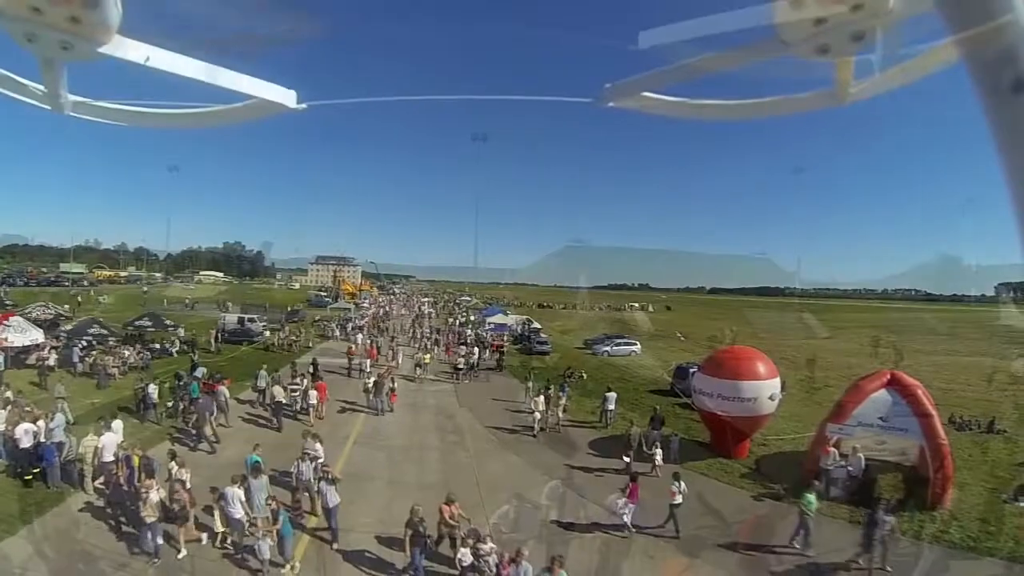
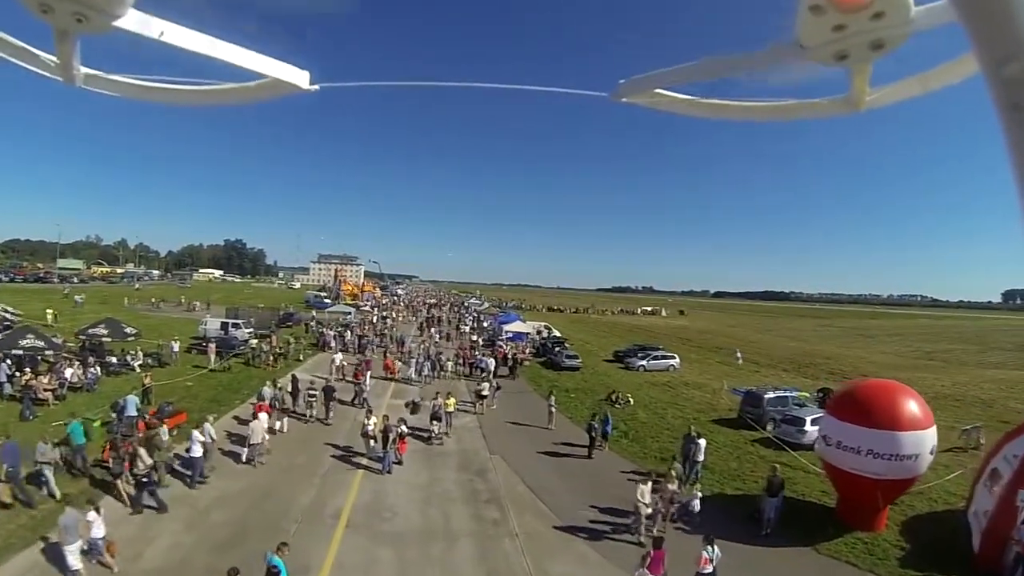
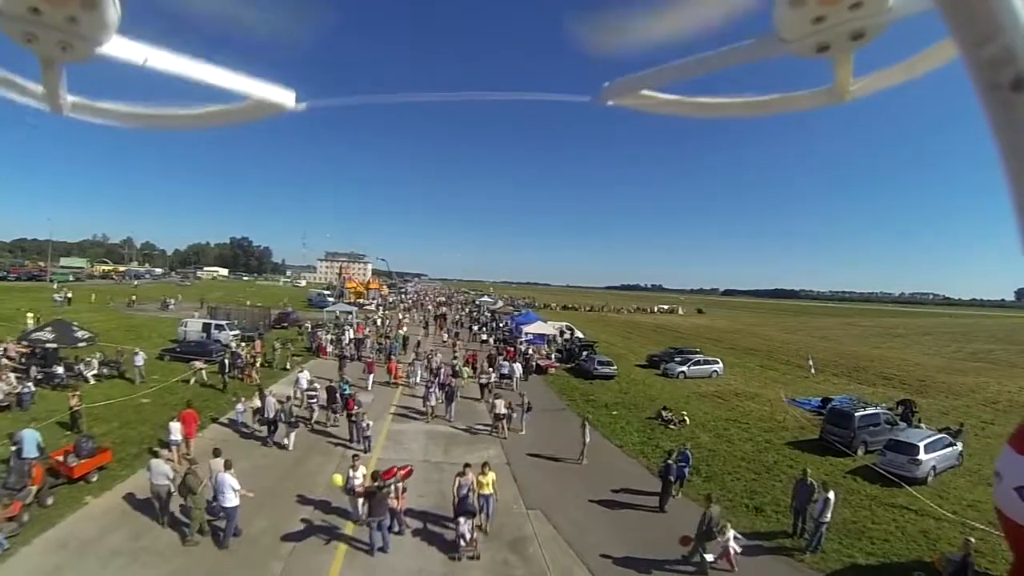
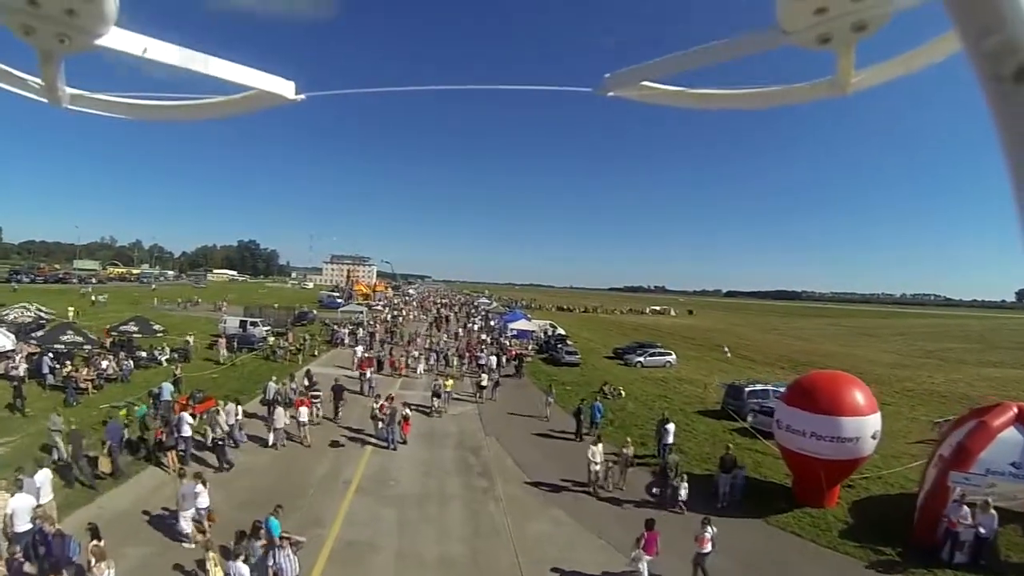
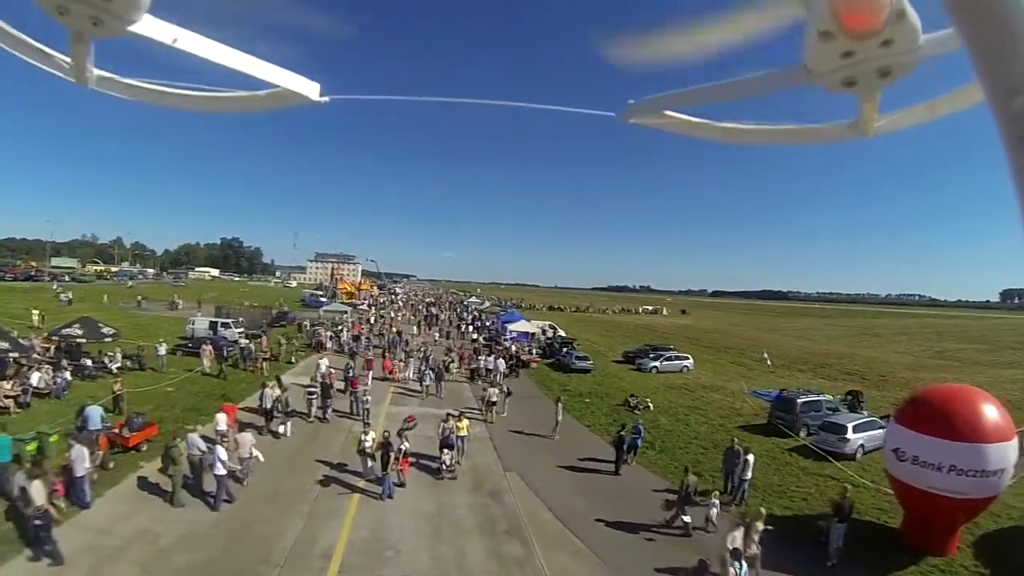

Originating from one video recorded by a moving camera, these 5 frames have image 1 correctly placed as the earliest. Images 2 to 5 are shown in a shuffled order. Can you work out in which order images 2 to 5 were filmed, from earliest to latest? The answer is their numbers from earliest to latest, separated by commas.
4, 2, 5, 3
